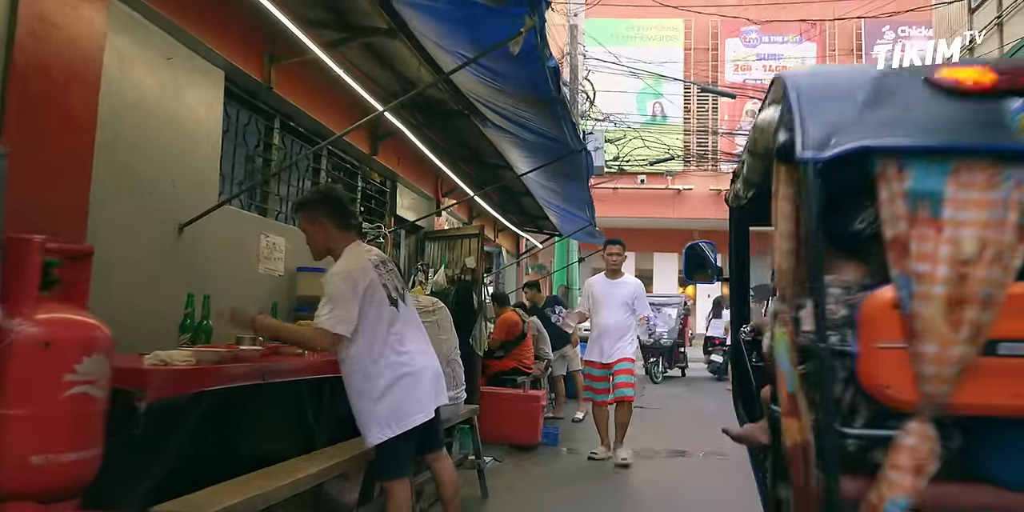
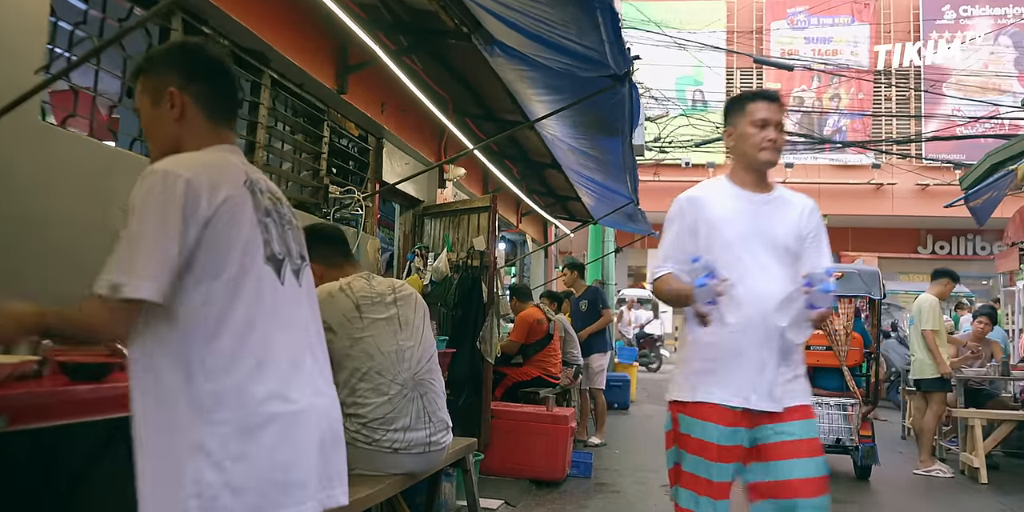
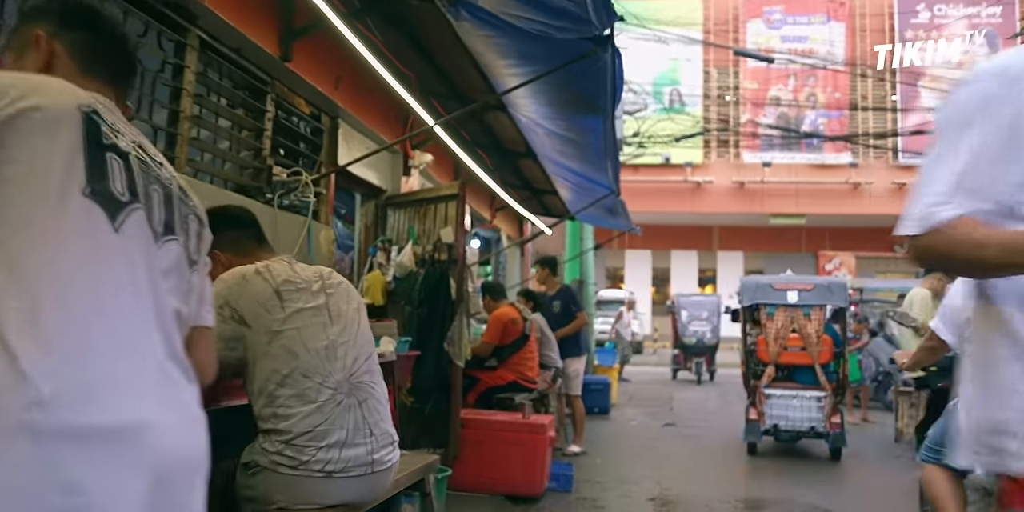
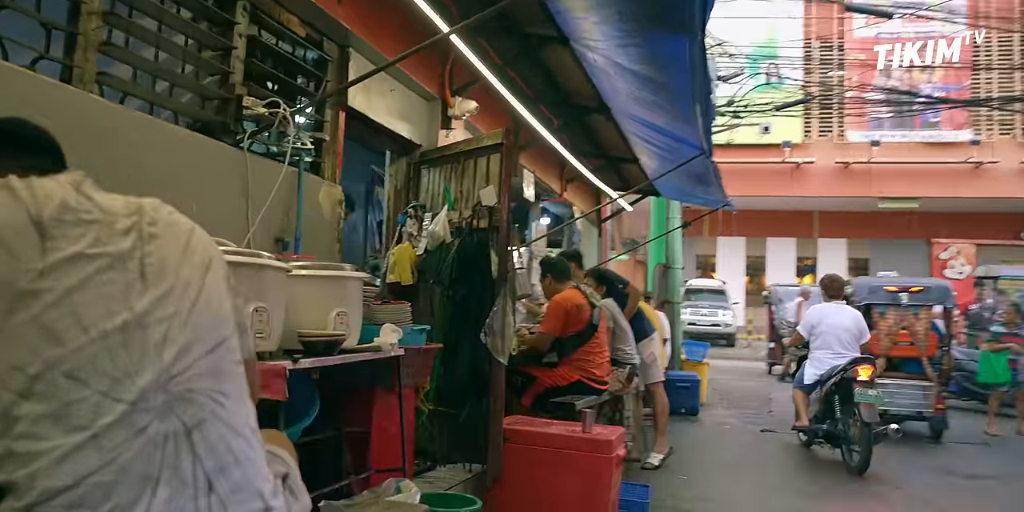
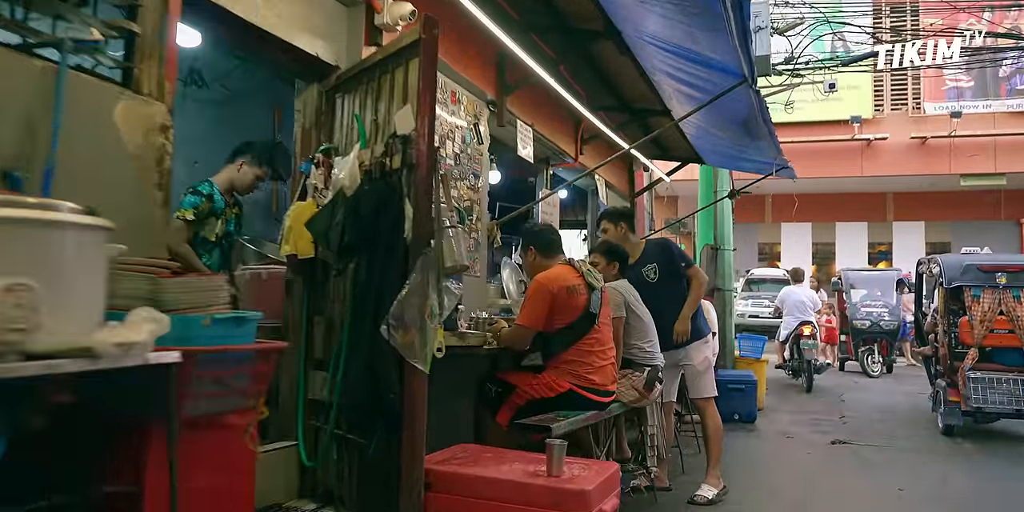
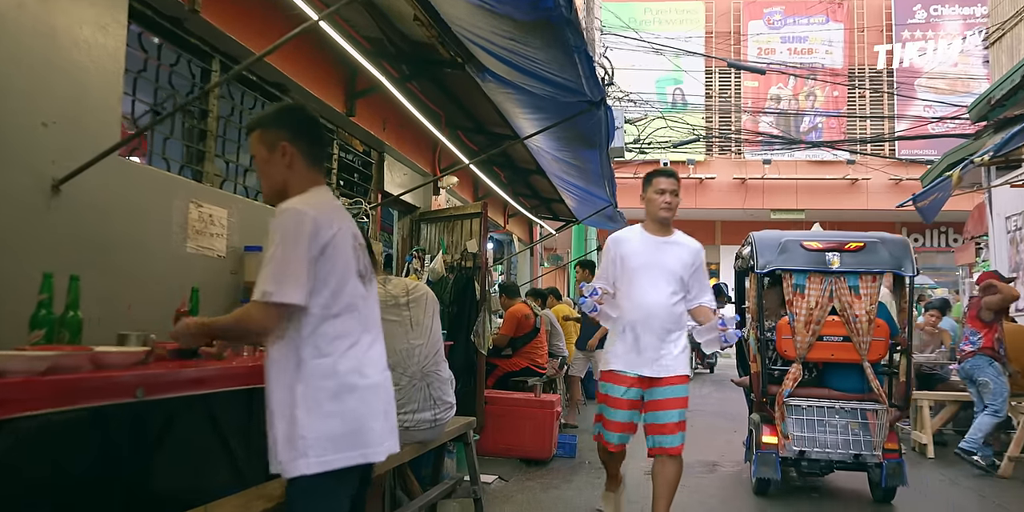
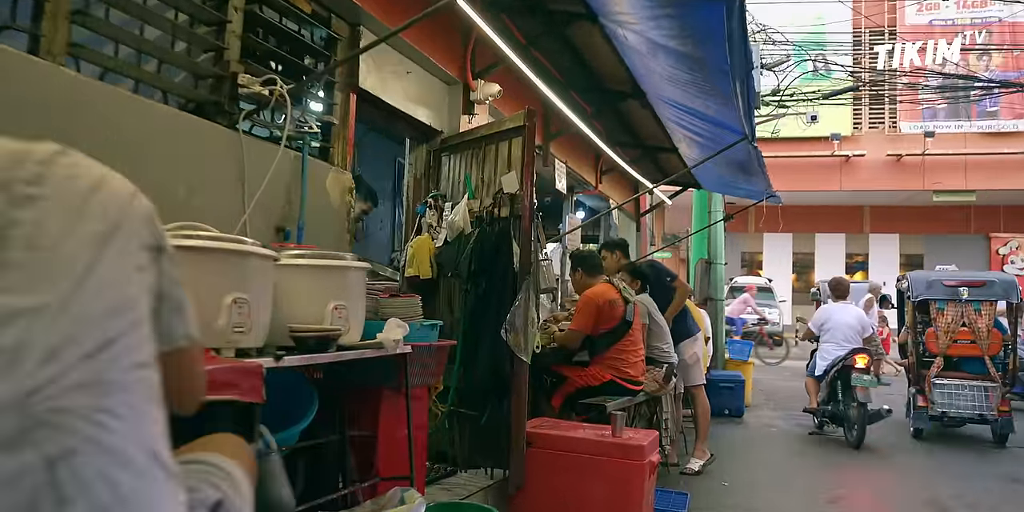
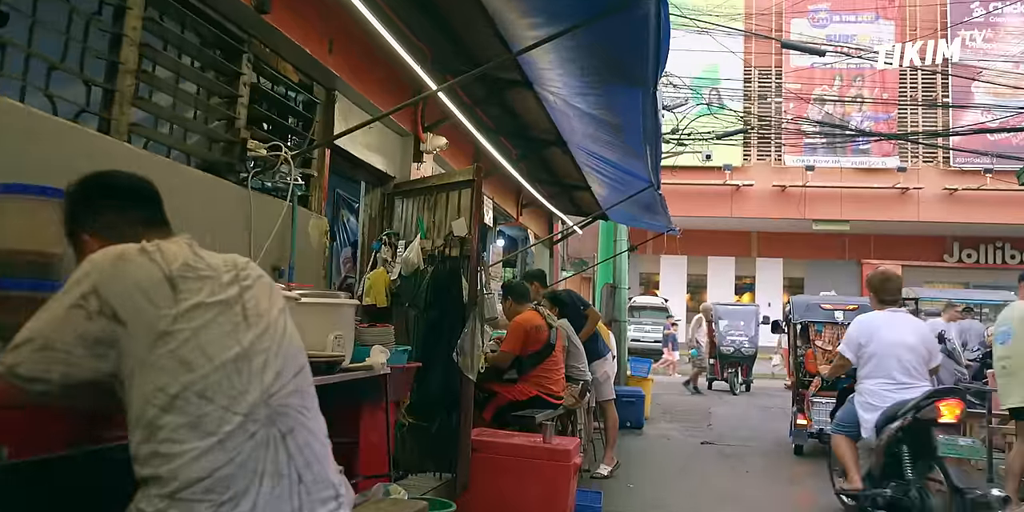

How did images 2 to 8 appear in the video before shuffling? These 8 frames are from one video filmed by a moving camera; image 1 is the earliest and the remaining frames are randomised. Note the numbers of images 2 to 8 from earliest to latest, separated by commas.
6, 2, 3, 8, 4, 7, 5
